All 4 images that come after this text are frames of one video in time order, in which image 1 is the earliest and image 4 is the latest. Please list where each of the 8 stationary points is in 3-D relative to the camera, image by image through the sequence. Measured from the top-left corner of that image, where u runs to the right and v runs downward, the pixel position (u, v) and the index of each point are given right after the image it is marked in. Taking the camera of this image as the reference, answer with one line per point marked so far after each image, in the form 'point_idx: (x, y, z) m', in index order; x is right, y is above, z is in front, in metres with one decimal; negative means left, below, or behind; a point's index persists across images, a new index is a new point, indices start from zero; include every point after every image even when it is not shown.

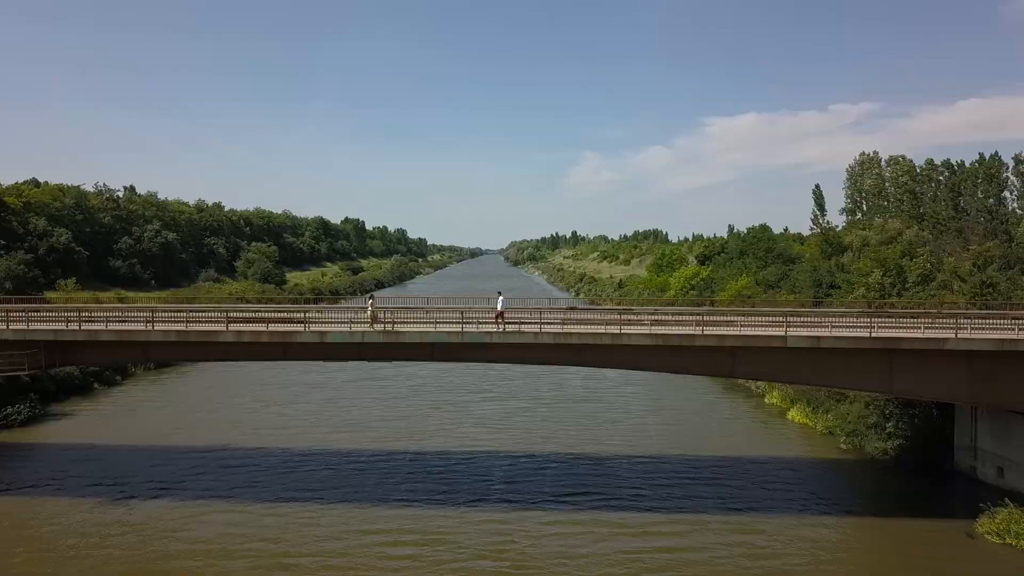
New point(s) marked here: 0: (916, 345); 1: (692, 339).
0: (+11.0, -1.6, +19.3) m
1: (+5.0, -1.4, +19.7) m
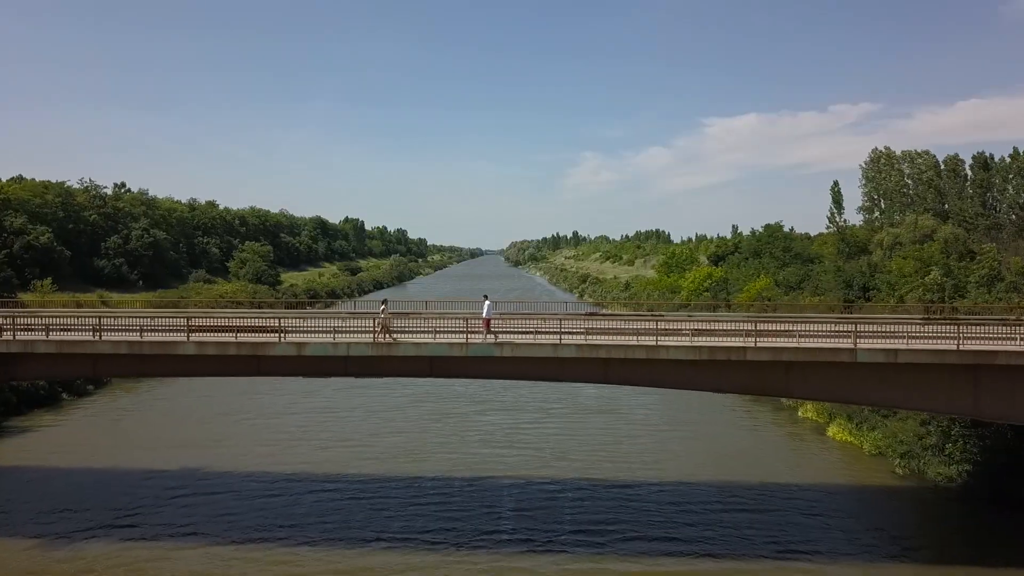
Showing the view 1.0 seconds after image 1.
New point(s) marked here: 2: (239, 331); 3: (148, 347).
0: (+11.4, -1.6, +16.1) m
1: (+5.4, -1.5, +16.5) m
2: (-7.0, -1.1, +18.2) m
3: (-9.0, -1.5, +17.4) m
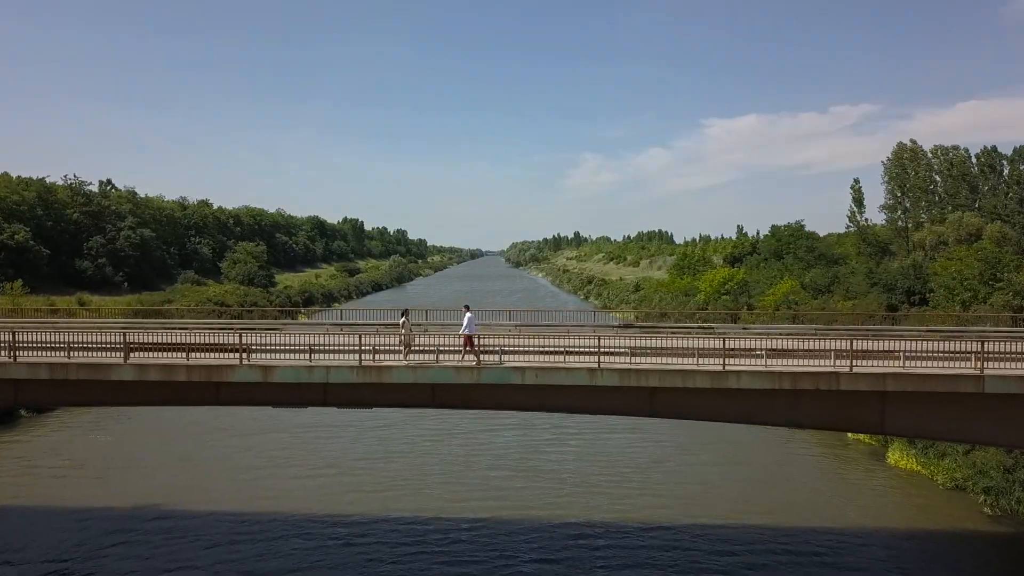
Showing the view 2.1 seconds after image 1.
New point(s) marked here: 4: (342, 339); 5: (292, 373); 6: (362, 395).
0: (+11.8, -1.8, +12.4) m
1: (+5.8, -1.7, +12.8) m
2: (-6.6, -1.3, +14.5) m
3: (-8.5, -1.6, +13.8) m
4: (-3.8, -1.1, +15.8) m
5: (-4.2, -1.6, +13.5) m
6: (-3.0, -2.1, +13.9) m
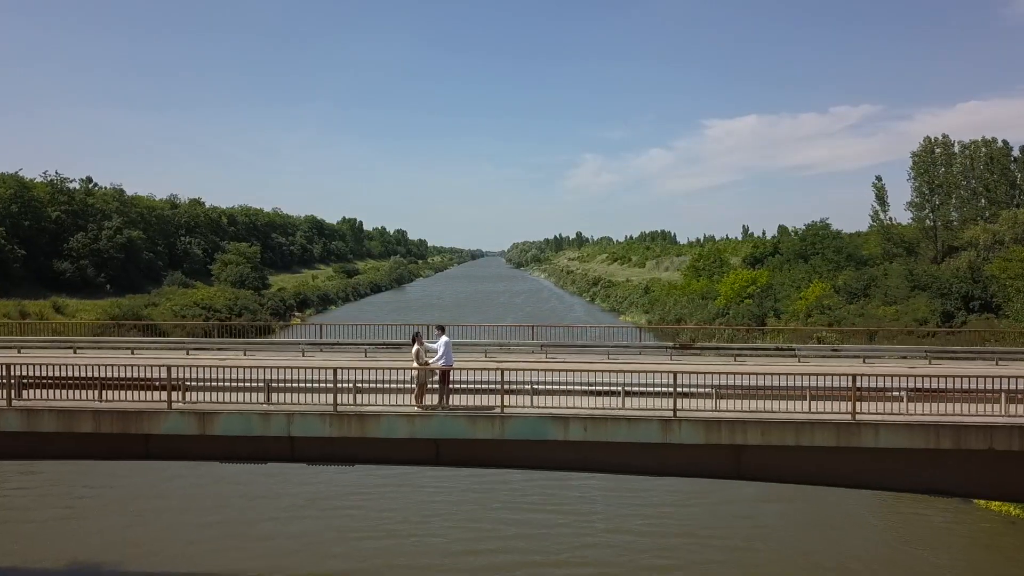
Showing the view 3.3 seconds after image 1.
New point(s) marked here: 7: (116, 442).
0: (+12.3, -2.0, +8.5) m
1: (+6.3, -1.9, +8.9) m
2: (-6.1, -1.5, +10.7) m
3: (-8.0, -1.8, +9.9) m
4: (-3.3, -1.3, +11.9) m
5: (-3.7, -1.8, +9.6) m
6: (-2.5, -2.3, +10.1) m
7: (-5.8, -2.2, +10.4) m
